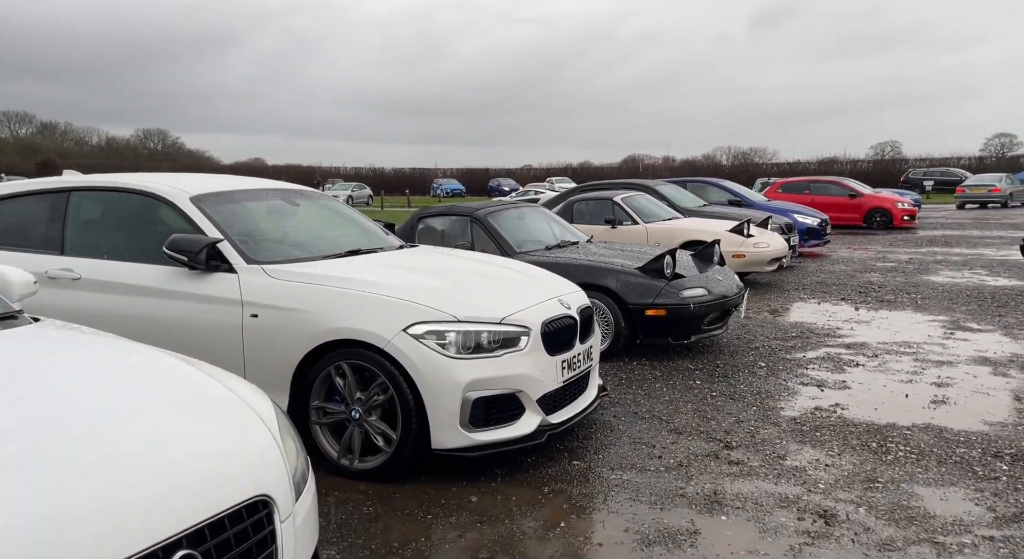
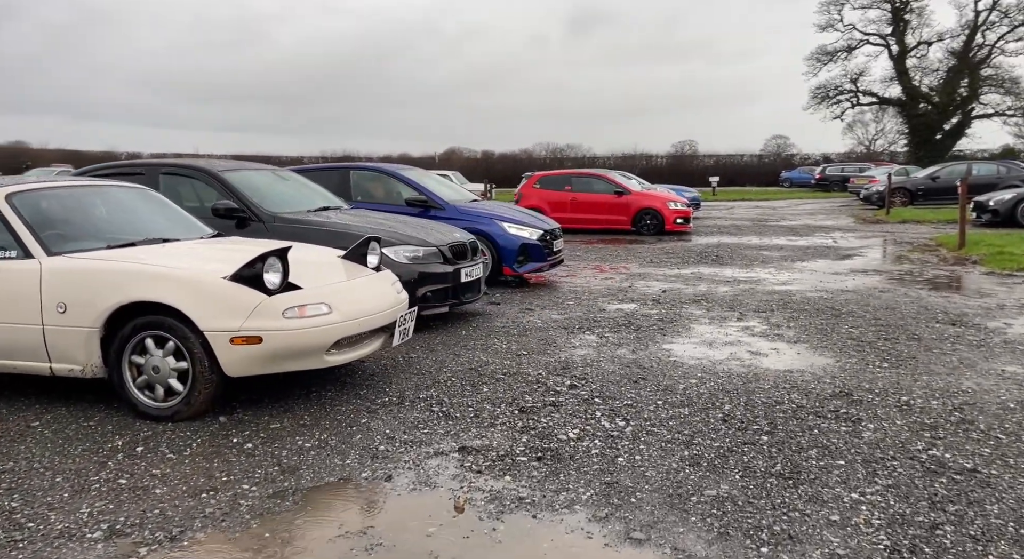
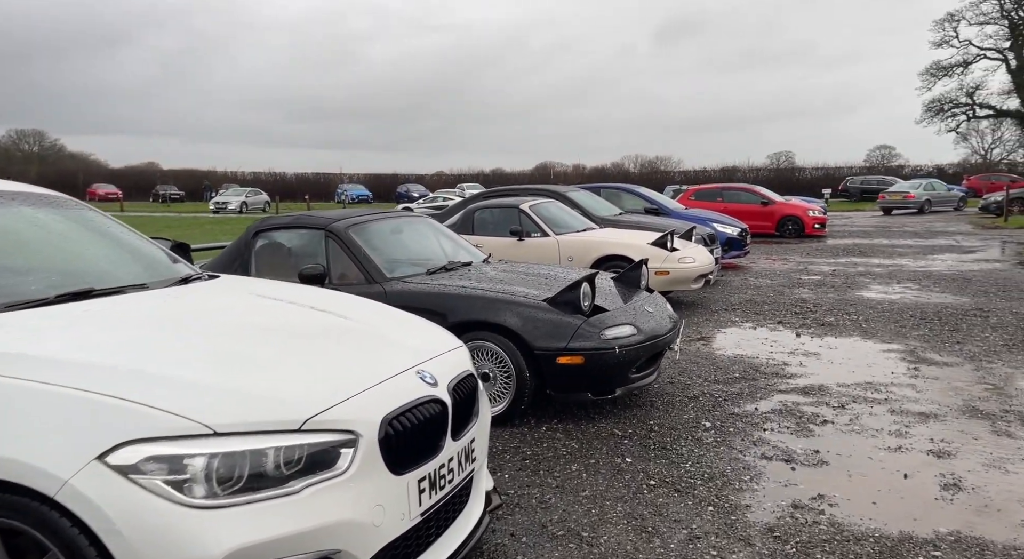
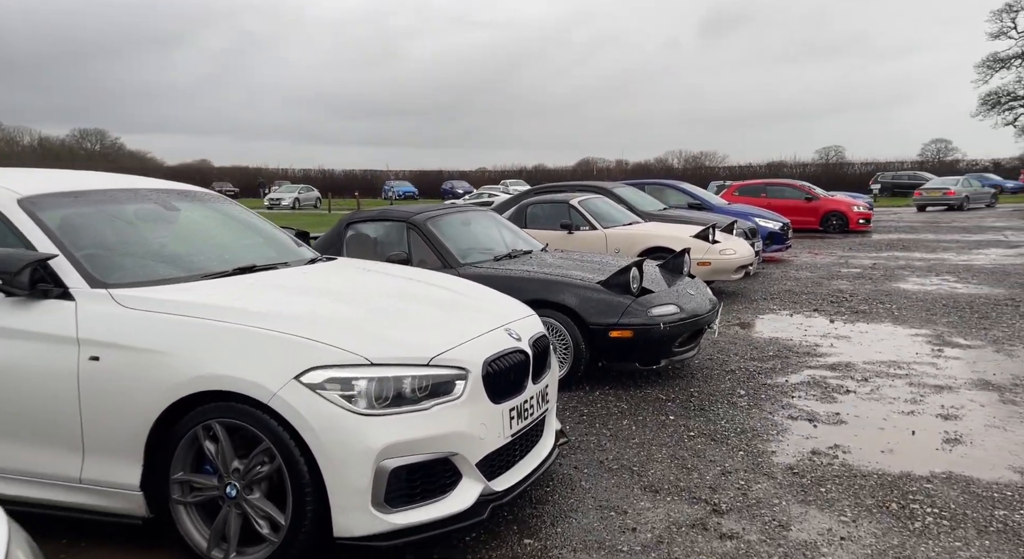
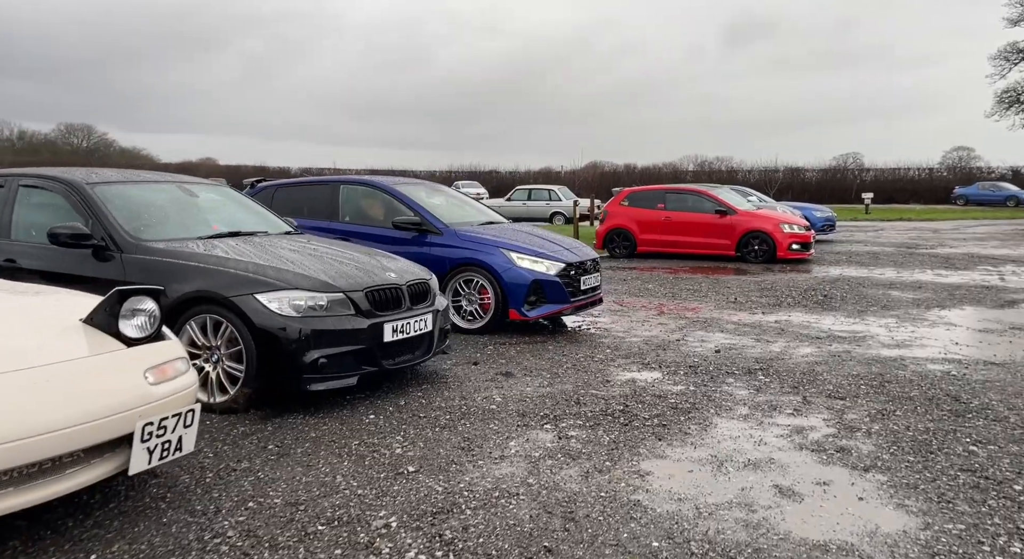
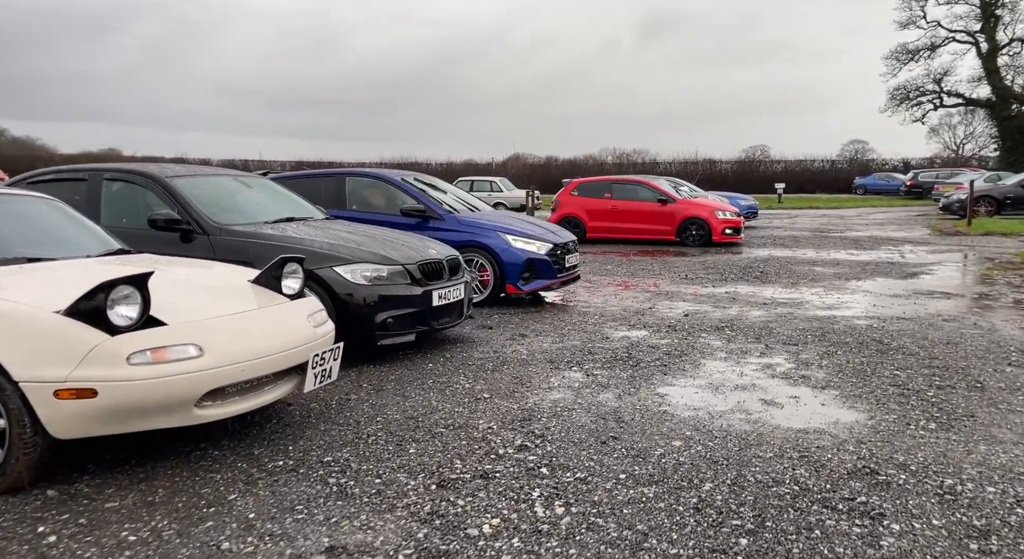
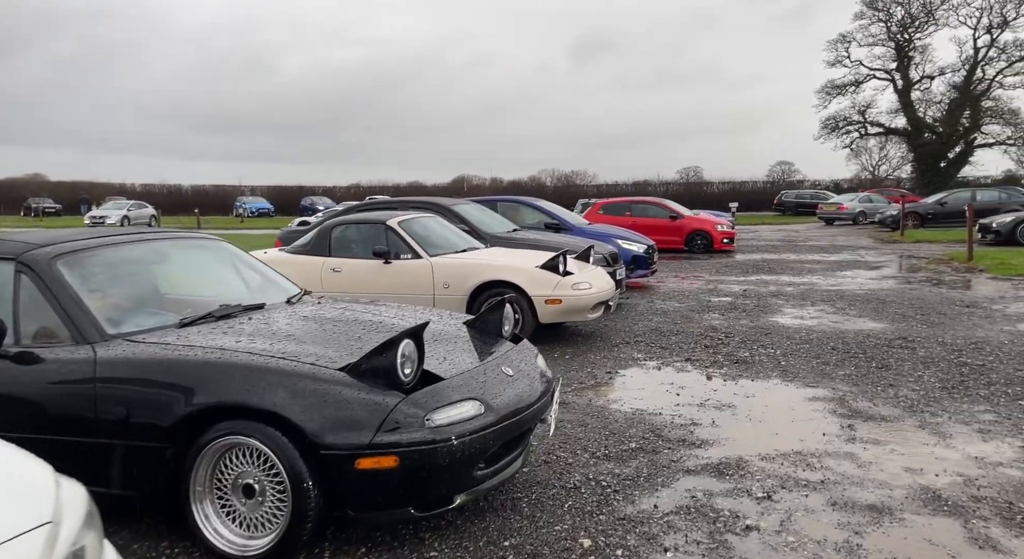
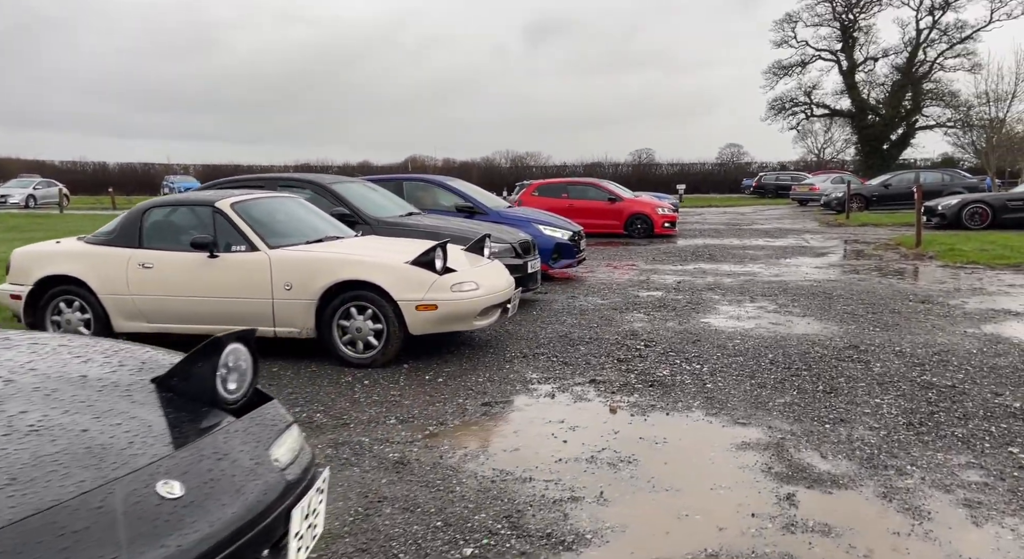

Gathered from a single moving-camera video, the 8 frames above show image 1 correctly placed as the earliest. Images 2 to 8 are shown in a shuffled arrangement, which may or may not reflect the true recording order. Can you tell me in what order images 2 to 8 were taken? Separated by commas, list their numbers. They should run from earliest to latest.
4, 3, 7, 8, 2, 6, 5
